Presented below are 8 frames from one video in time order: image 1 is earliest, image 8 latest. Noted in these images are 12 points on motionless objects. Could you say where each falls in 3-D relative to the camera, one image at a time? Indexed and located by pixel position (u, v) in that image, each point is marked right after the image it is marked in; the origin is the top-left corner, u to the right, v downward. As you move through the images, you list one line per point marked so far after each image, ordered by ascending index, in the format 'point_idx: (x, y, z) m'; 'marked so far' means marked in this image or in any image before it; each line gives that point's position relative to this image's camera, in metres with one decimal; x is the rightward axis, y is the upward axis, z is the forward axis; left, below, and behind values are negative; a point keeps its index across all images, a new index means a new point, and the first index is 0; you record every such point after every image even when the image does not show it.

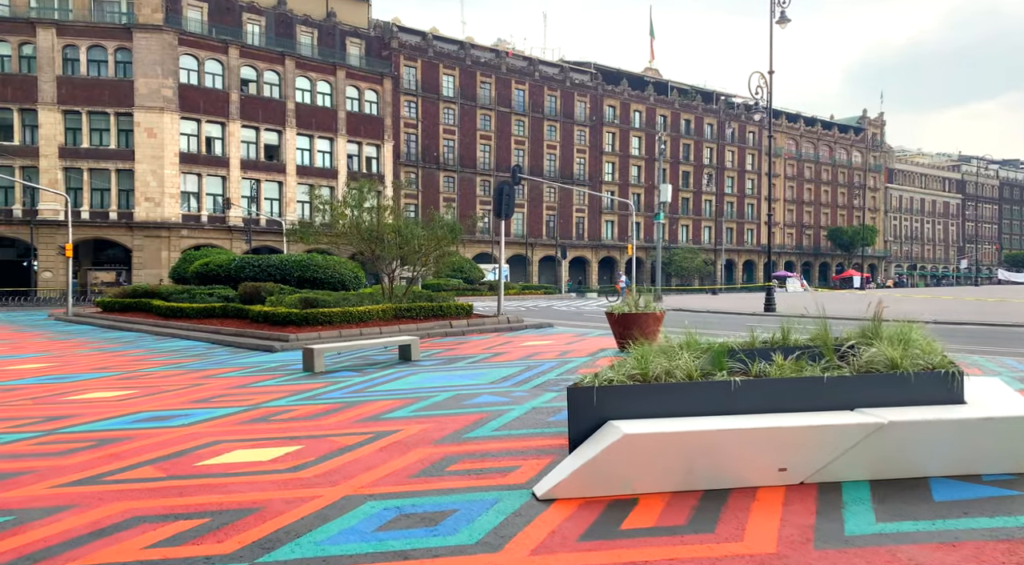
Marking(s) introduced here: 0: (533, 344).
0: (+0.4, -1.0, +13.6) m
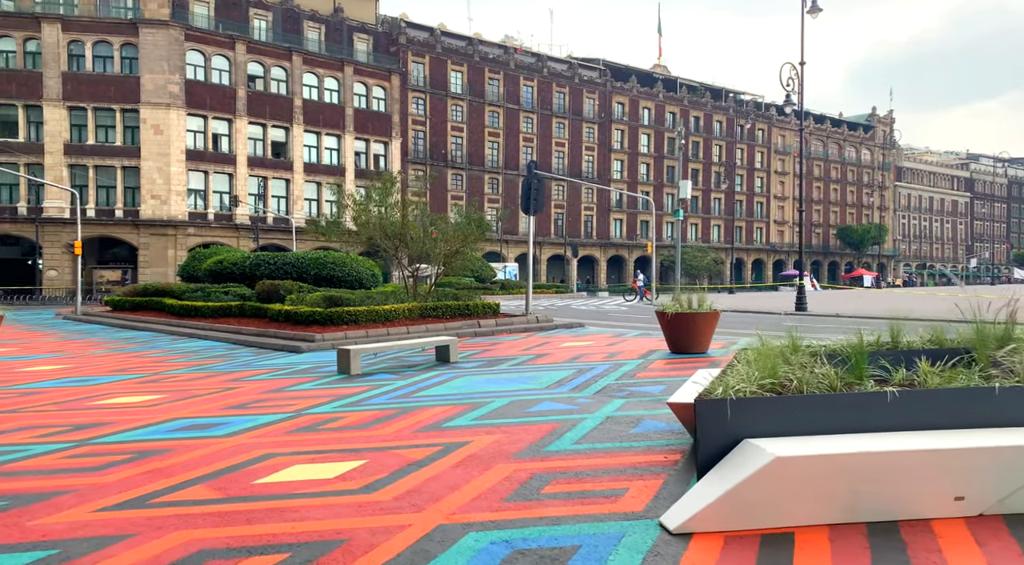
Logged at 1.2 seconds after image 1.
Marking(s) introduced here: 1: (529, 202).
0: (+1.0, -1.0, +12.9) m
1: (+0.2, +1.7, +16.9) m
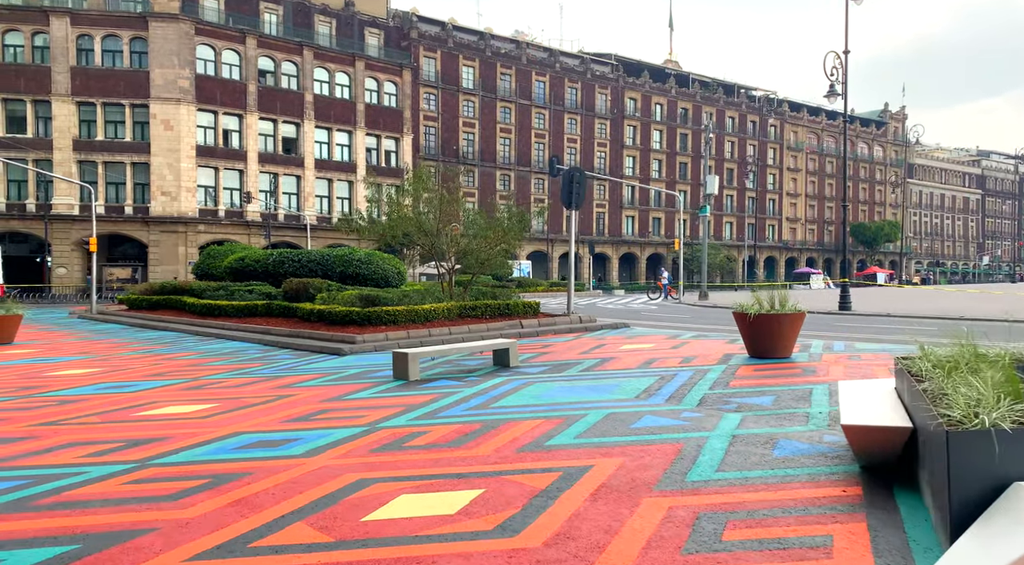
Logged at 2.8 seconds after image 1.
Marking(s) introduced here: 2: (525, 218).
0: (+1.8, -1.0, +12.1) m
1: (+1.0, +1.7, +16.1) m
2: (+0.5, +1.5, +18.6) m
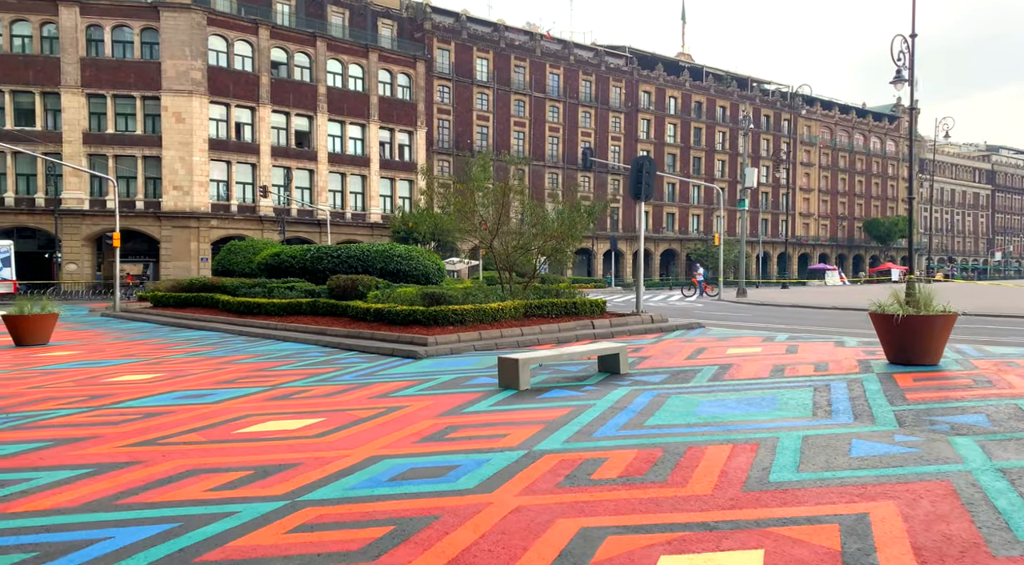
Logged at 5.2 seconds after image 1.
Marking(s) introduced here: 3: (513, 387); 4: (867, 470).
0: (+3.1, -0.9, +11.1) m
1: (+2.3, +1.8, +15.0) m
2: (+1.8, +1.6, +17.6) m
3: (0.0, -1.1, +8.6) m
4: (+2.2, -1.2, +5.1) m
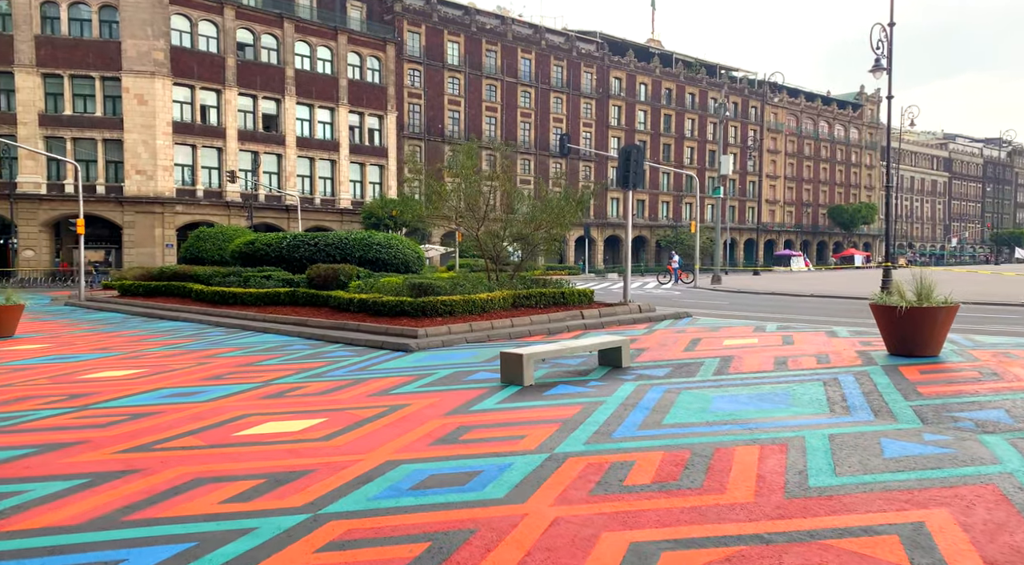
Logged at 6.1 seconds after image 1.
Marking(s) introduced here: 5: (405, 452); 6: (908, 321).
0: (+3.1, -0.8, +11.0) m
1: (+2.1, +2.0, +14.8) m
2: (+1.5, +1.8, +17.4) m
3: (+0.1, -1.0, +8.4) m
4: (+2.4, -1.2, +5.0) m
5: (-0.8, -1.2, +5.9) m
6: (+4.6, -0.4, +9.4) m
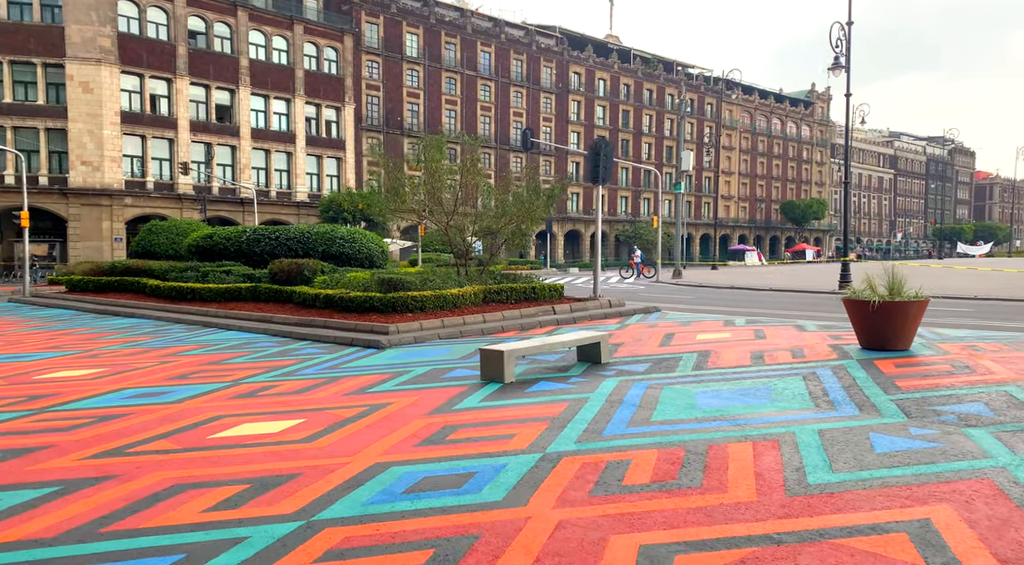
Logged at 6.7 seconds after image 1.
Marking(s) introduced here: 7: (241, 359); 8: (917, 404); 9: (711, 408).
0: (+2.7, -0.7, +11.1) m
1: (+1.5, +2.1, +14.8) m
2: (+0.8, +1.9, +17.3) m
3: (-0.1, -1.0, +8.3) m
4: (+2.4, -1.1, +5.0) m
5: (-0.8, -1.2, +5.7) m
6: (+4.3, -0.4, +9.6) m
7: (-3.6, -1.0, +10.7) m
8: (+3.4, -1.0, +6.8) m
9: (+1.7, -1.1, +6.9) m
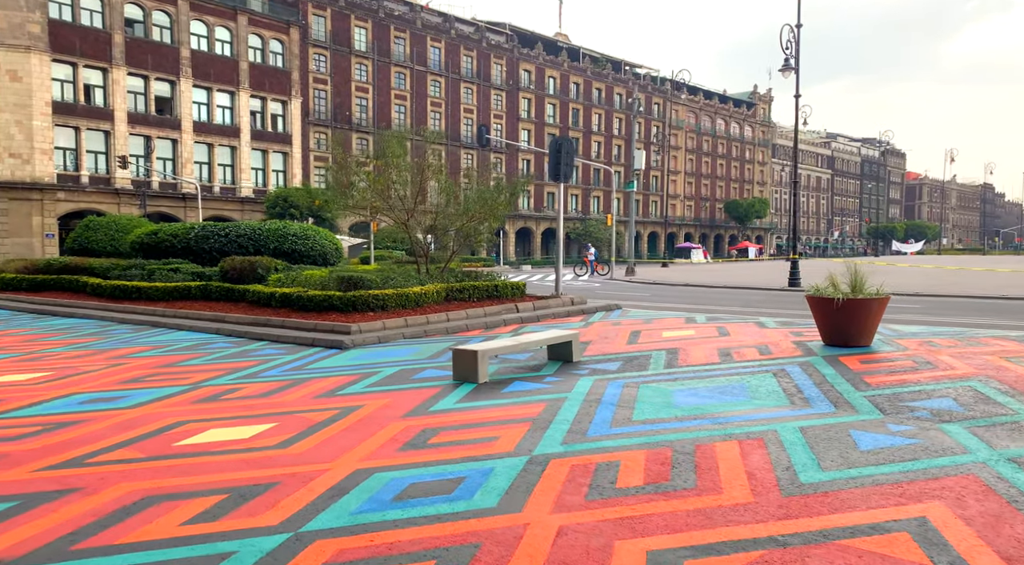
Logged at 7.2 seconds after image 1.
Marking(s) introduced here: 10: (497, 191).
0: (+2.3, -0.7, +11.1) m
1: (+0.8, +2.1, +14.8) m
2: (-0.1, +2.0, +17.2) m
3: (-0.4, -1.0, +8.2) m
4: (+2.3, -1.1, +5.1) m
5: (-0.9, -1.2, +5.6) m
6: (+3.9, -0.4, +9.7) m
7: (-4.0, -1.0, +10.3) m
8: (+3.2, -1.0, +6.9) m
9: (+1.5, -1.0, +6.9) m
10: (-0.5, +1.9, +17.0) m
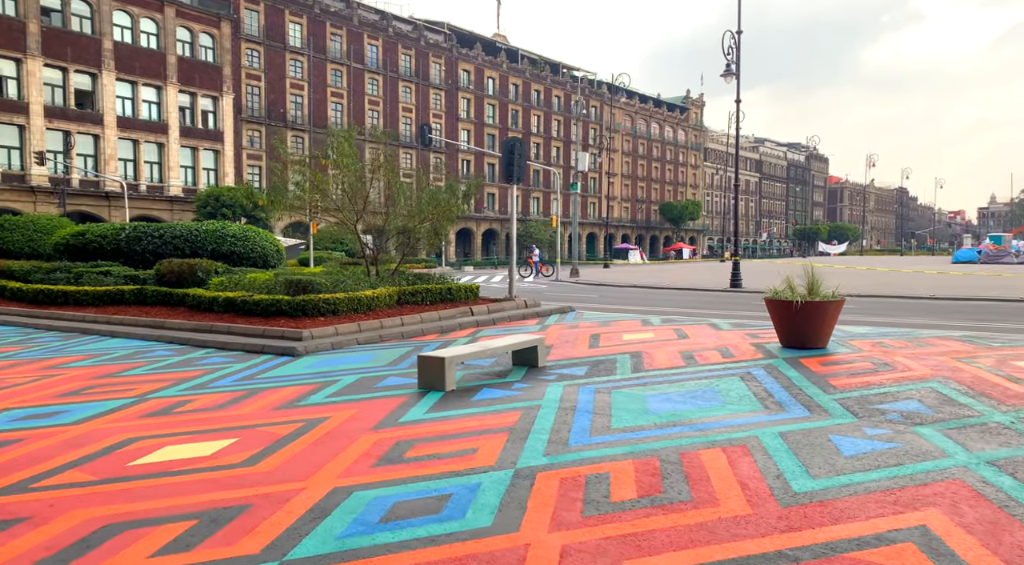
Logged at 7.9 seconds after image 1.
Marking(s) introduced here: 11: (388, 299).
0: (+1.7, -0.8, +11.1) m
1: (0.0, +2.1, +14.6) m
2: (-1.1, +1.9, +17.0) m
3: (-0.7, -1.0, +8.0) m
4: (+2.3, -1.2, +5.1) m
5: (-1.0, -1.3, +5.3) m
6: (+3.5, -0.4, +9.8) m
7: (-4.4, -1.1, +9.8) m
8: (+3.0, -1.0, +7.0) m
9: (+1.3, -1.1, +6.8) m
10: (-1.5, +1.9, +16.8) m
11: (-2.0, -0.3, +13.5) m
